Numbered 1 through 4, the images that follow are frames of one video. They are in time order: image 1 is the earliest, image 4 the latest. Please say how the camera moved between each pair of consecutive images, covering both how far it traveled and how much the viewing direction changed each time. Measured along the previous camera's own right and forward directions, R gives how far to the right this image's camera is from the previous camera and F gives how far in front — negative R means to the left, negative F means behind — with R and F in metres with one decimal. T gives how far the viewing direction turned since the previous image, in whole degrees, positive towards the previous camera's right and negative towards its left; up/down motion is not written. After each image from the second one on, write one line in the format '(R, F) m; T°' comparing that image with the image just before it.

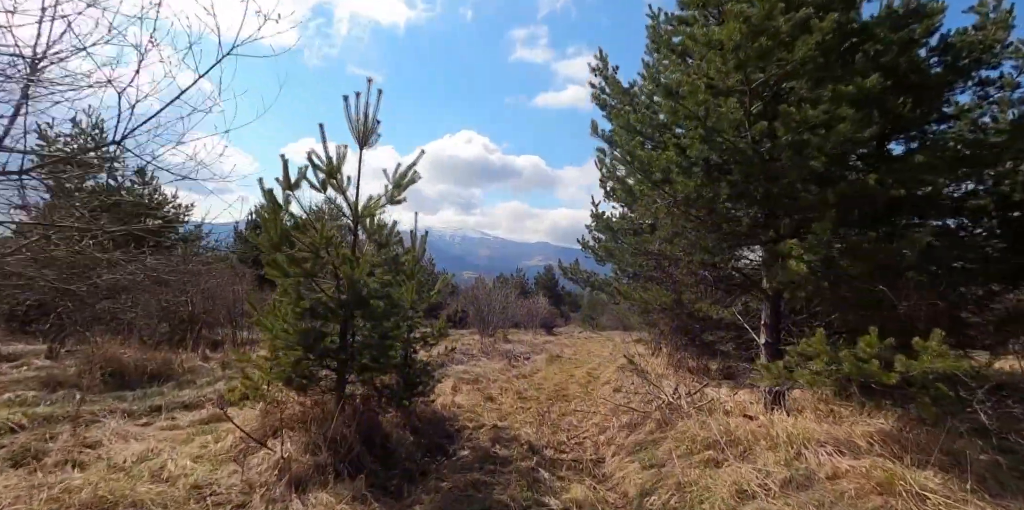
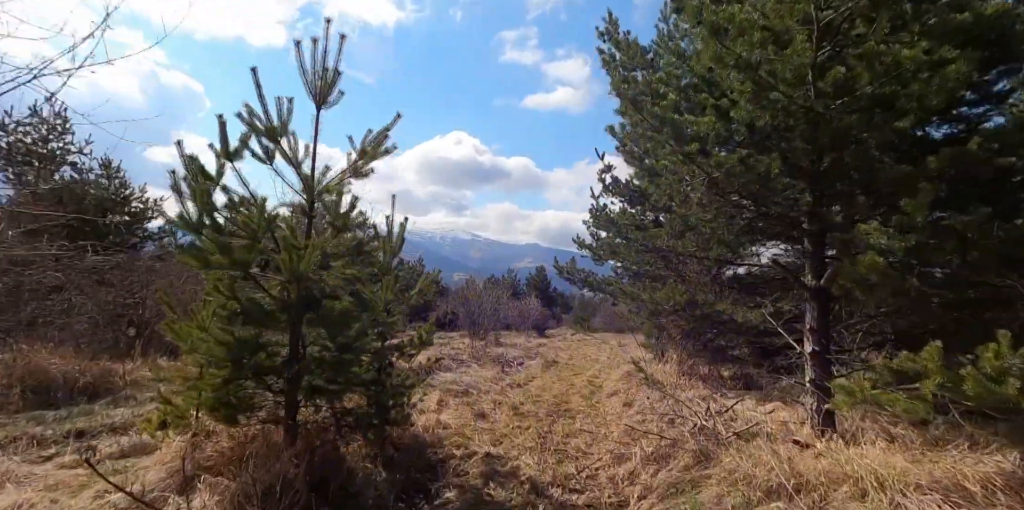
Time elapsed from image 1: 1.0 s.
(-0.1, +1.2) m; +1°
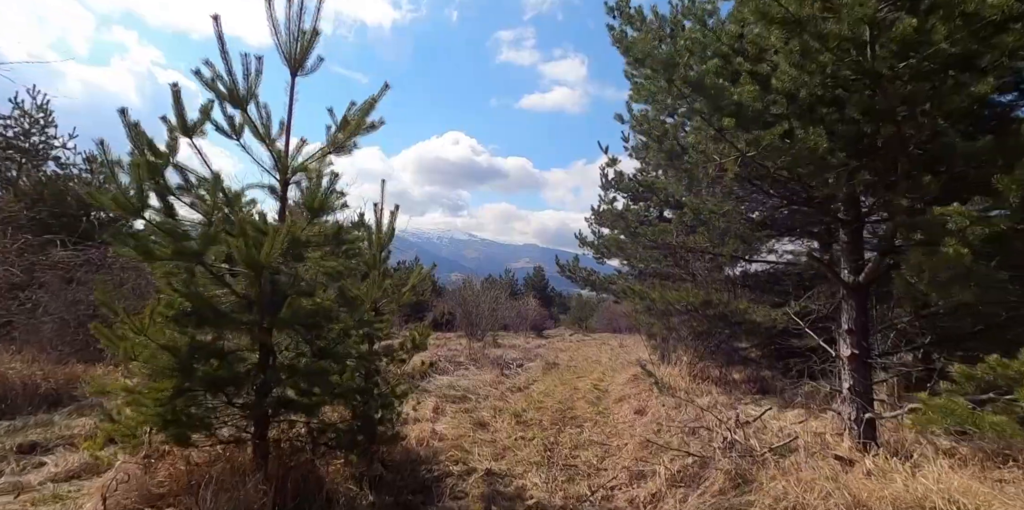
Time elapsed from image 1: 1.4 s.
(-0.1, +0.6) m; 0°
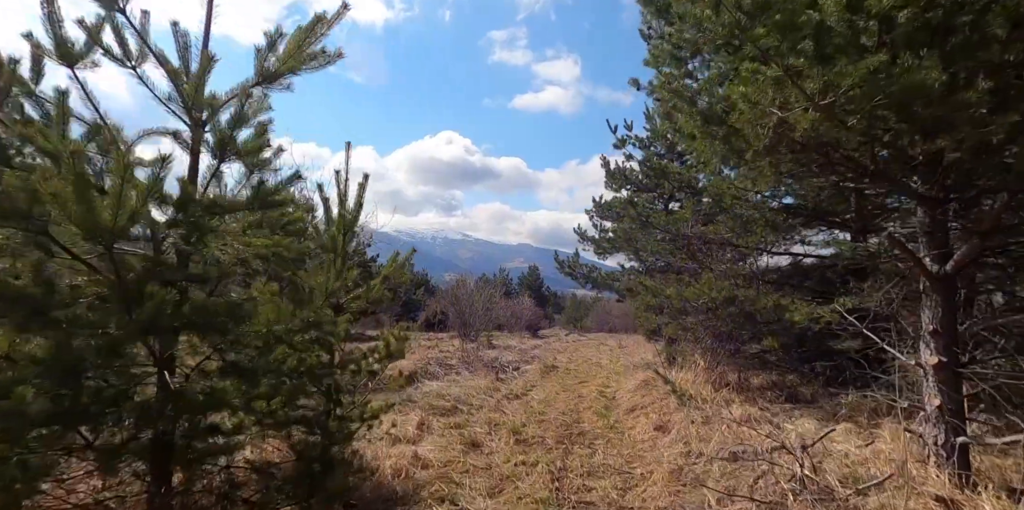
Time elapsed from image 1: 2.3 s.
(0.0, +1.1) m; +1°
